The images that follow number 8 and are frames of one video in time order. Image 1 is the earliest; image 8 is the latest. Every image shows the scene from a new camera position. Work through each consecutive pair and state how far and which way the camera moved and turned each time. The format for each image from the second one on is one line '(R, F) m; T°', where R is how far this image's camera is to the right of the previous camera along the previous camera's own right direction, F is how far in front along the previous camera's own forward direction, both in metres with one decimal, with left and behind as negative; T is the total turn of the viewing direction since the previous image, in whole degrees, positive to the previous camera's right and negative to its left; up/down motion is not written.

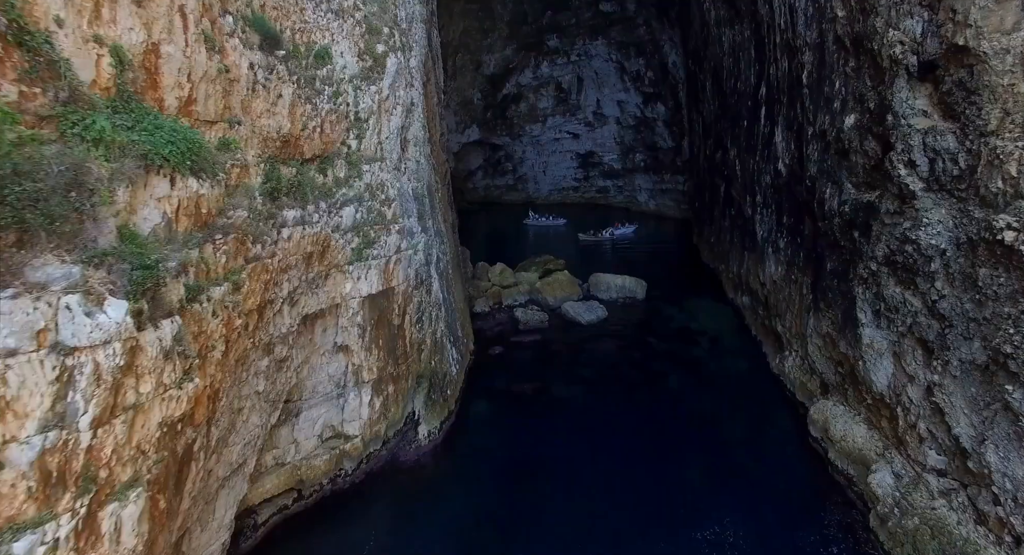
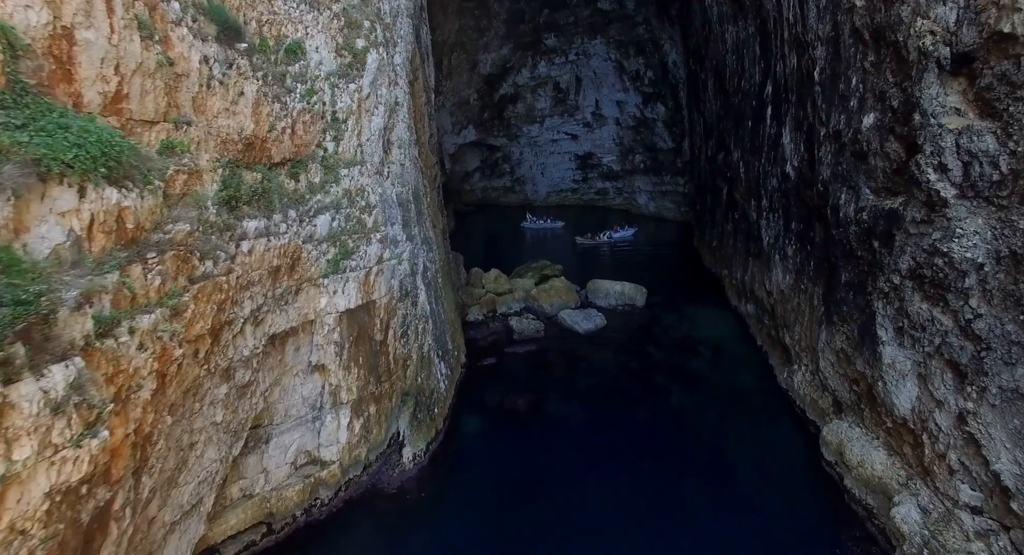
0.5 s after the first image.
(+0.1, +0.6) m; 0°
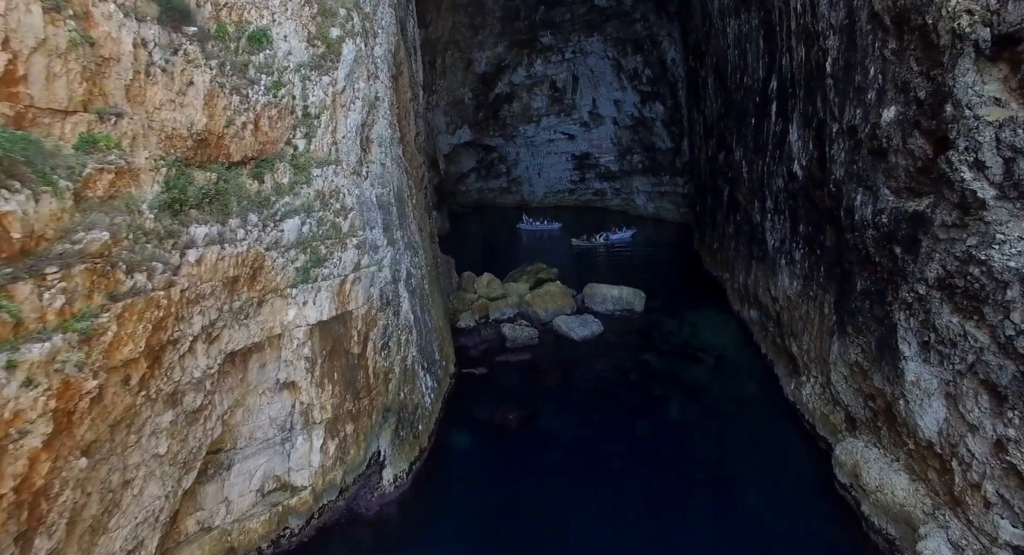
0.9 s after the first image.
(+0.1, +0.6) m; 0°
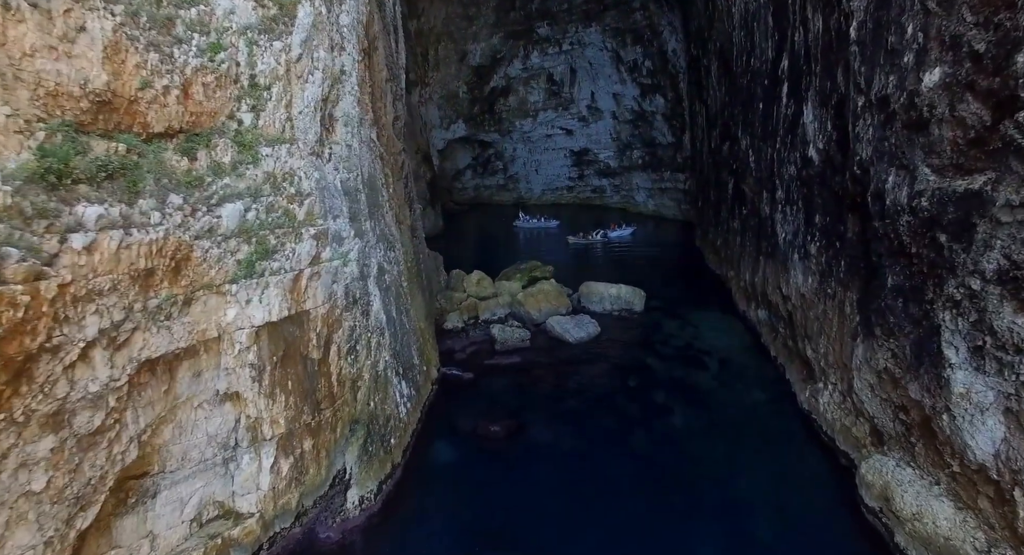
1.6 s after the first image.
(+0.2, +1.0) m; 0°
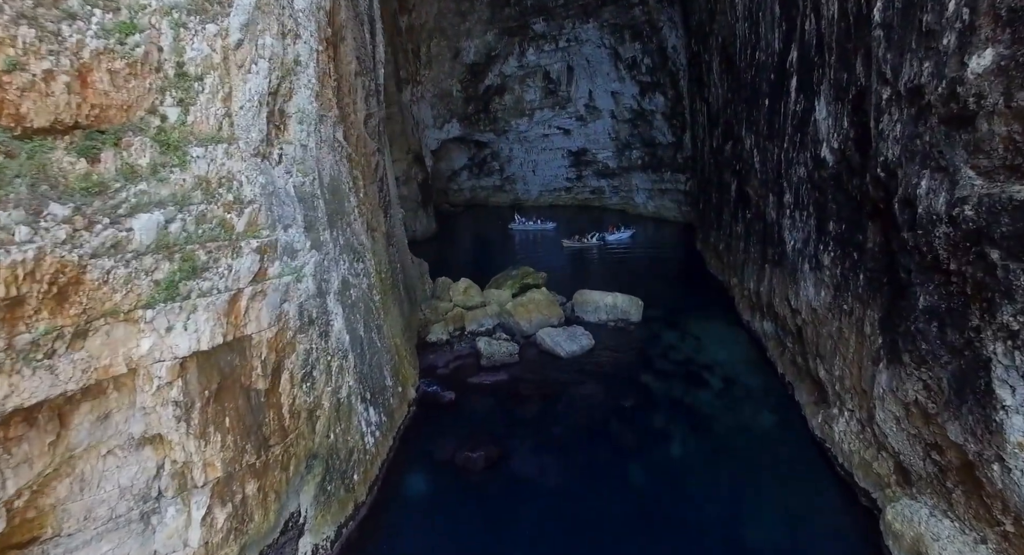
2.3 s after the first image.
(+0.3, +0.9) m; 0°
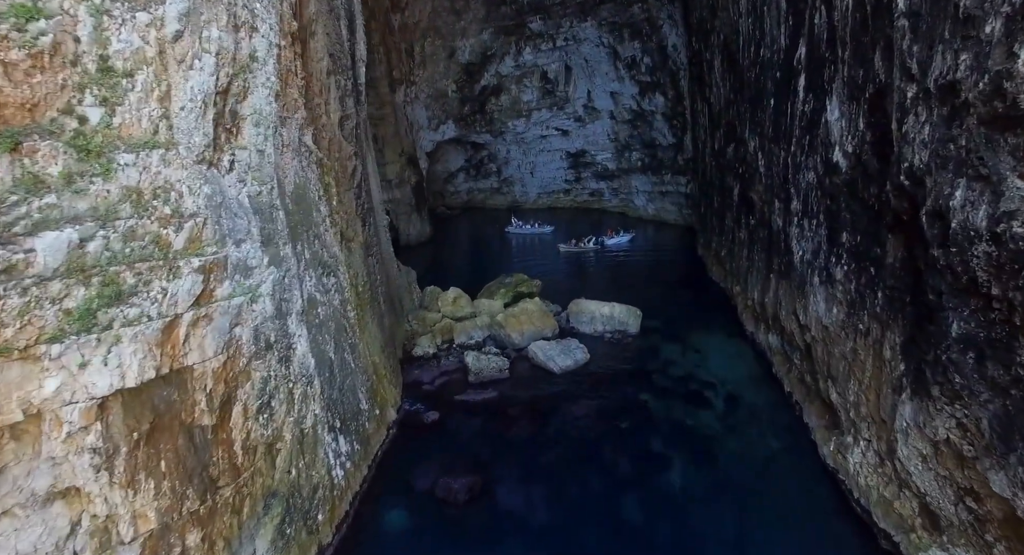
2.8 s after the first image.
(+0.2, +0.7) m; 0°
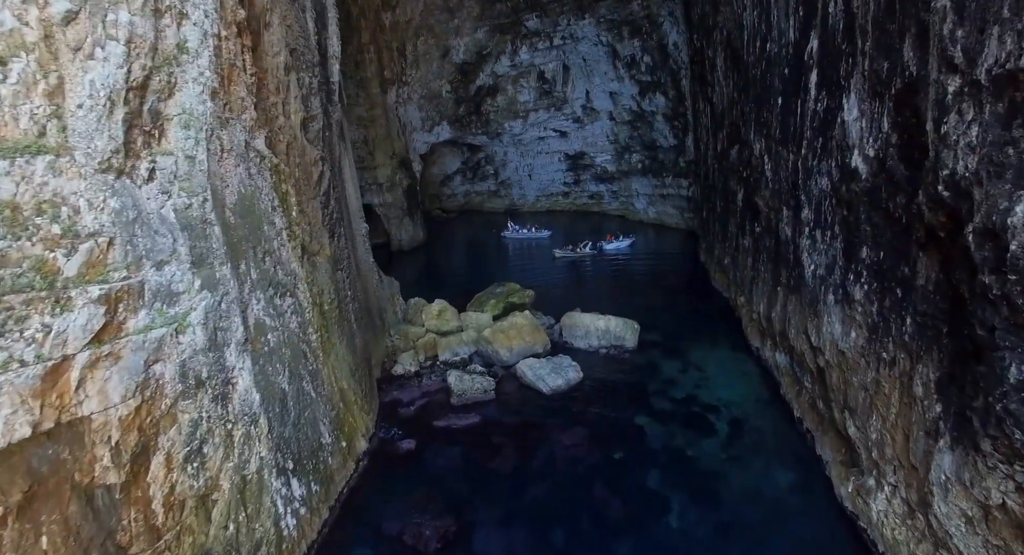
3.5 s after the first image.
(+0.3, +0.9) m; 0°
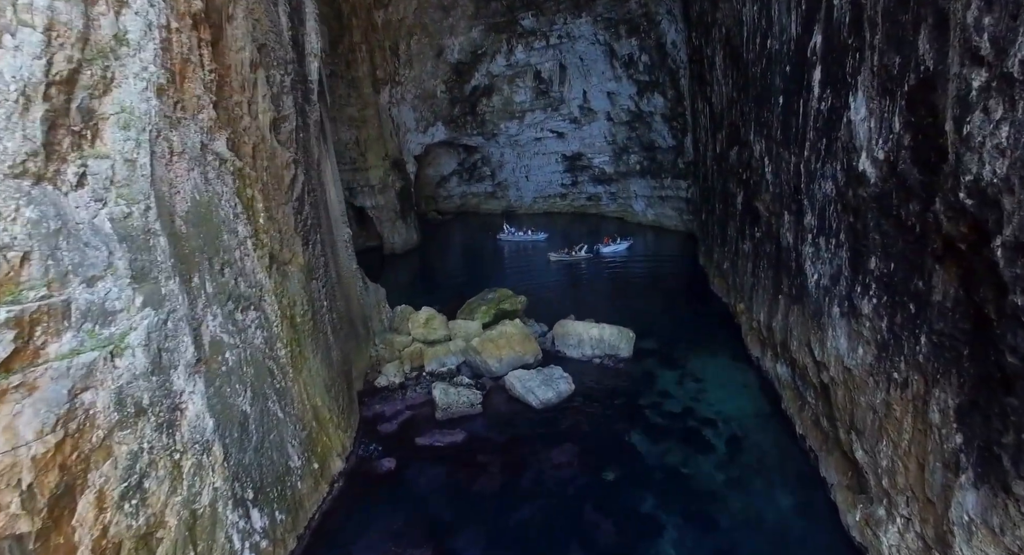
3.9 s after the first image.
(+0.2, +0.5) m; 0°
